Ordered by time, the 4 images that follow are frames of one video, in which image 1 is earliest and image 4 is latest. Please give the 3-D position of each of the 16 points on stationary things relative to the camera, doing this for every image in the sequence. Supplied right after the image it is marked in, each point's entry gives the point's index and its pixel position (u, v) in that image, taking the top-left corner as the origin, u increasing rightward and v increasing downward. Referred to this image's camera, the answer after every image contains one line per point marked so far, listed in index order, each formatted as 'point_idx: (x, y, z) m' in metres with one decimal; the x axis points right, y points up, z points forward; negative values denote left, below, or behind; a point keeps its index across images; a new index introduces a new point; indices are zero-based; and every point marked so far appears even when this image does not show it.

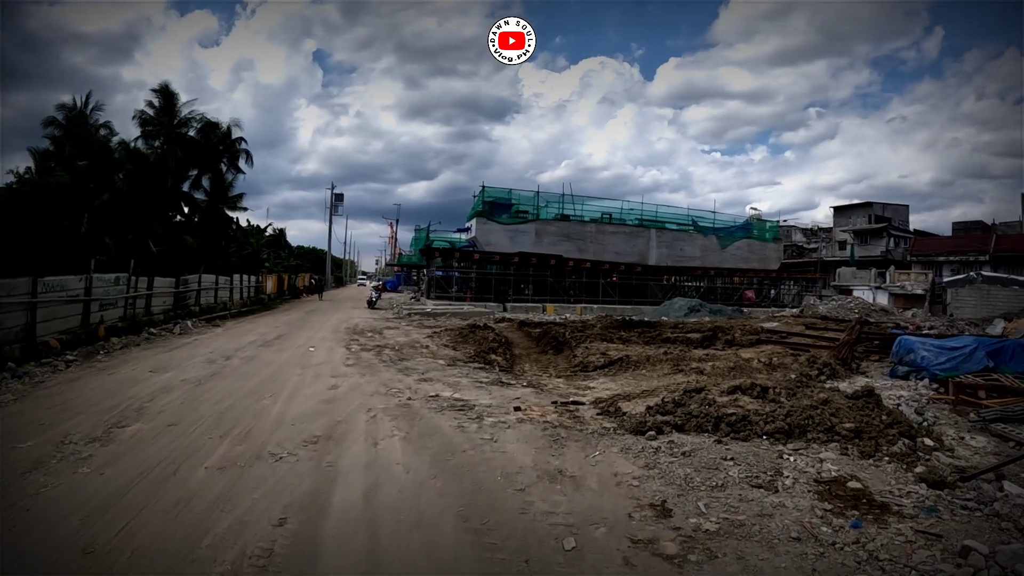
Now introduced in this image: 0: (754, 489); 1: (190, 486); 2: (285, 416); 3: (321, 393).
0: (+2.2, -1.8, +4.5) m
1: (-3.1, -1.9, +4.7) m
2: (-3.0, -1.7, +6.5) m
3: (-3.0, -1.6, +7.7) m
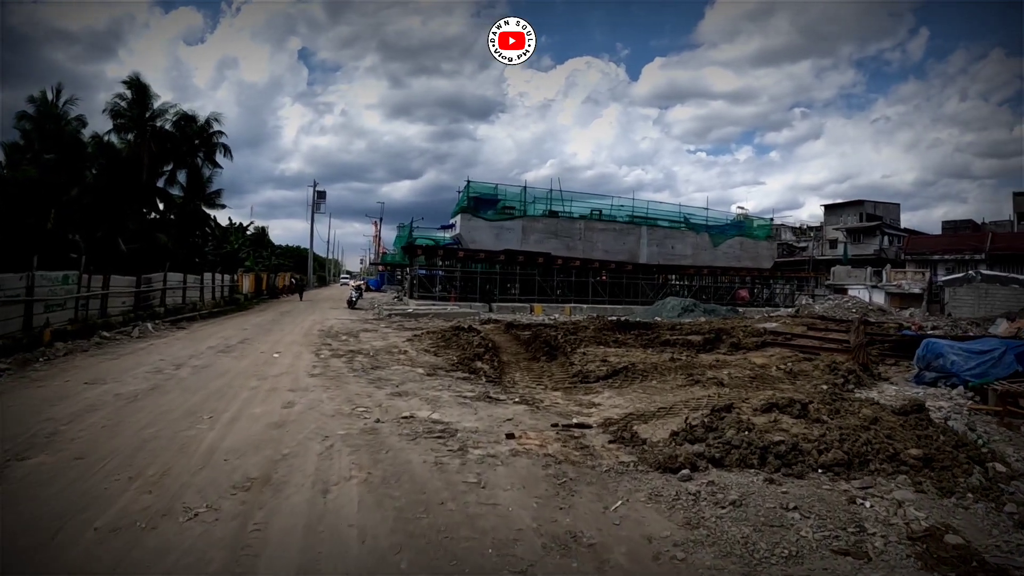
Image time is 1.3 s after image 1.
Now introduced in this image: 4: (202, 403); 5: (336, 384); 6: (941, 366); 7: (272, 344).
0: (+2.2, -1.8, +3.3) m
1: (-3.1, -1.9, +3.4) m
2: (-3.1, -1.7, +5.2) m
3: (-3.1, -1.6, +6.3) m
4: (-4.5, -1.7, +7.2) m
5: (-2.8, -1.5, +7.9) m
6: (+9.8, -1.8, +11.4) m
7: (-6.3, -1.5, +13.1) m
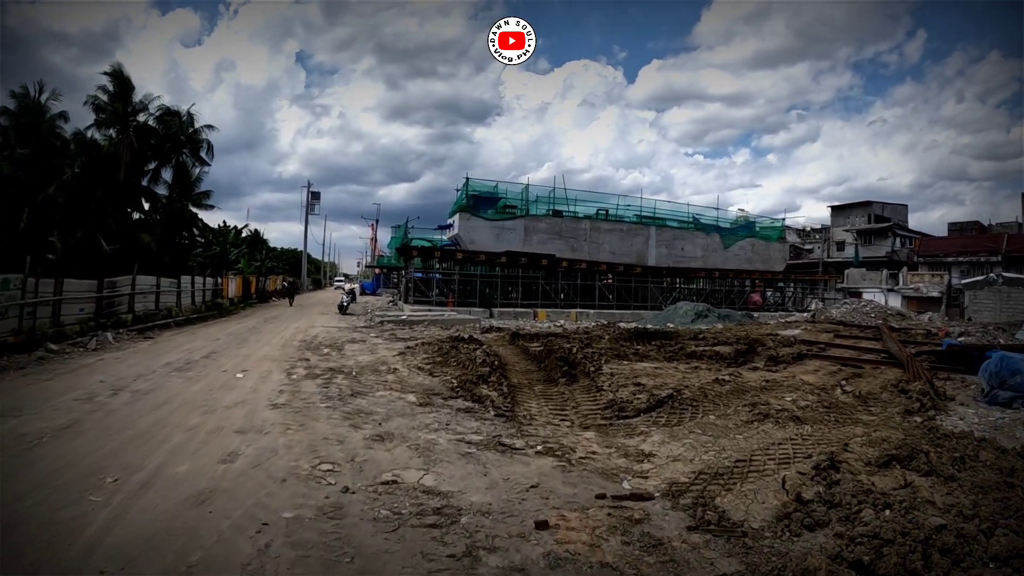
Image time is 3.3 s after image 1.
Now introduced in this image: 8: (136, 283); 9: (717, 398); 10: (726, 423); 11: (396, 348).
0: (+2.4, -1.9, +1.6) m
1: (-2.9, -1.9, +1.7) m
2: (-2.9, -1.8, +3.4) m
3: (-2.9, -1.7, +4.6) m
4: (-4.3, -1.8, +5.4) m
5: (-2.6, -1.6, +6.2) m
6: (+10.0, -1.9, +9.8) m
7: (-6.2, -1.6, +11.3) m
8: (-15.1, +0.2, +20.0) m
9: (+2.9, -1.6, +7.0) m
10: (+2.5, -1.6, +5.8) m
11: (-2.8, -1.4, +11.8) m
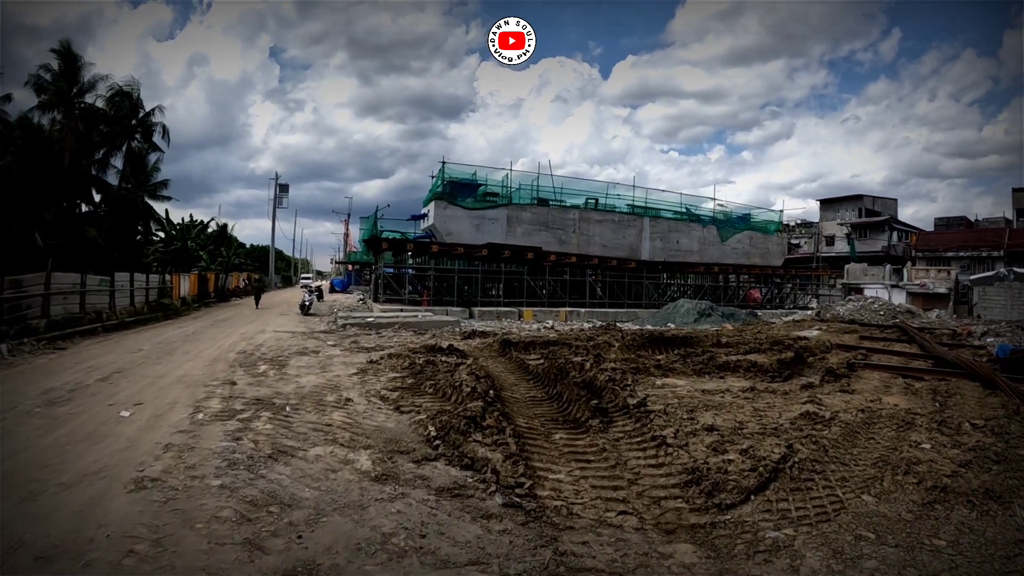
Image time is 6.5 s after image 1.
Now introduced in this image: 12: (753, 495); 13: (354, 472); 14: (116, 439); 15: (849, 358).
0: (+2.8, -1.9, -0.8) m
1: (-2.5, -2.0, -1.0) m
2: (-2.6, -1.8, +0.8) m
3: (-2.6, -1.7, +1.9) m
4: (-4.1, -1.8, +2.7) m
5: (-2.5, -1.6, +3.5) m
6: (+10.0, -1.8, +7.7) m
7: (-6.3, -1.6, +8.5) m
8: (-15.6, +0.2, +16.7) m
9: (+3.0, -1.5, +4.6) m
10: (+2.7, -1.6, +3.4) m
11: (-2.9, -1.4, +9.1) m
12: (+1.8, -1.5, +3.7) m
13: (-1.3, -1.6, +4.3) m
14: (-4.5, -1.7, +5.6) m
15: (+8.1, -1.7, +12.1) m
